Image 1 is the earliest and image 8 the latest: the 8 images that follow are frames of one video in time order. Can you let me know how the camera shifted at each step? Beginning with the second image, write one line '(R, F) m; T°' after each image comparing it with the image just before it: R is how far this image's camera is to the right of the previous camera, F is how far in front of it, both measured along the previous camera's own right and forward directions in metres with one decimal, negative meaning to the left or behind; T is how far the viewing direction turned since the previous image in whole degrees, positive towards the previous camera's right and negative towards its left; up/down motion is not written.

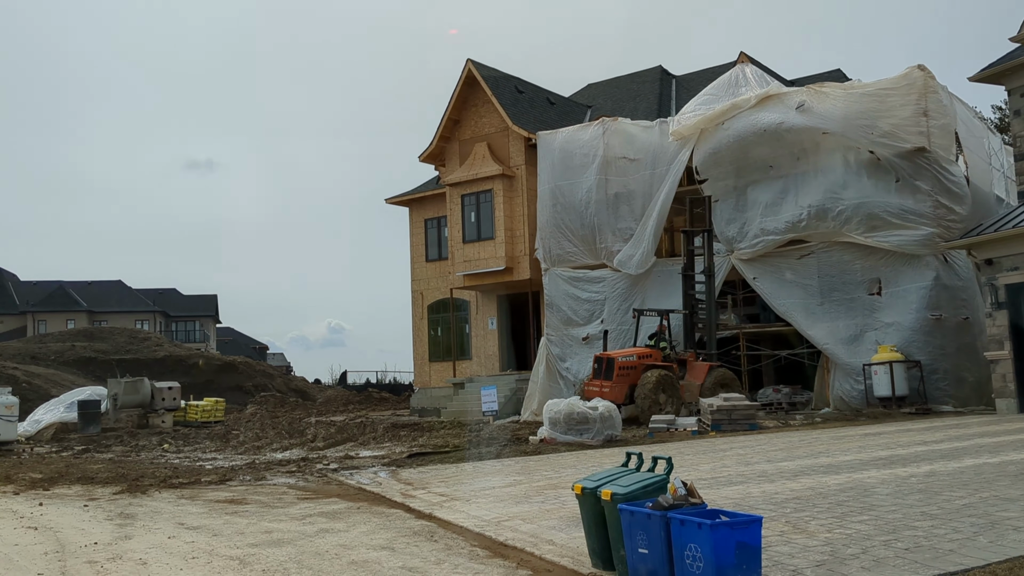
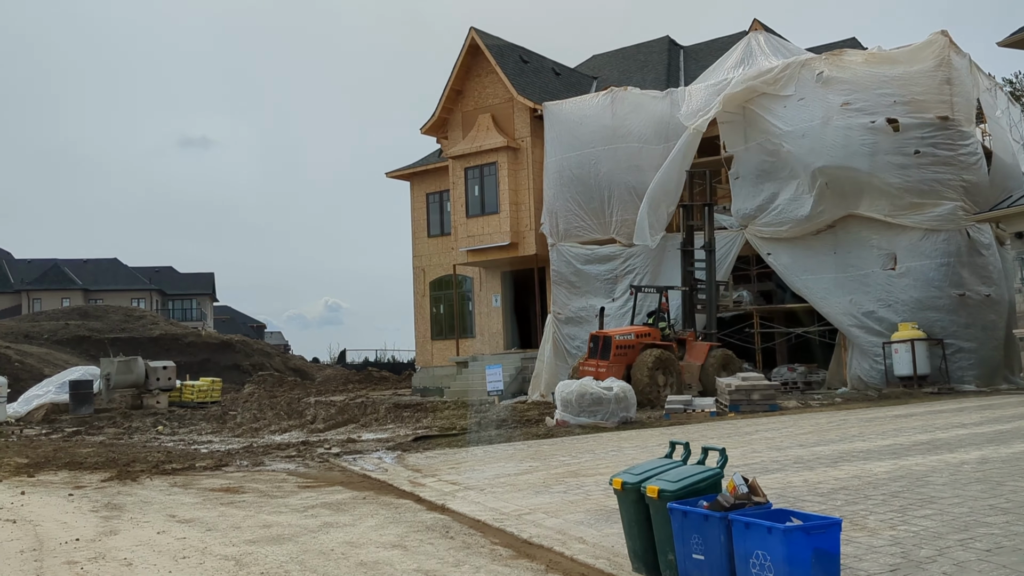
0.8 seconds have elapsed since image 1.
(-0.2, +0.7) m; 0°
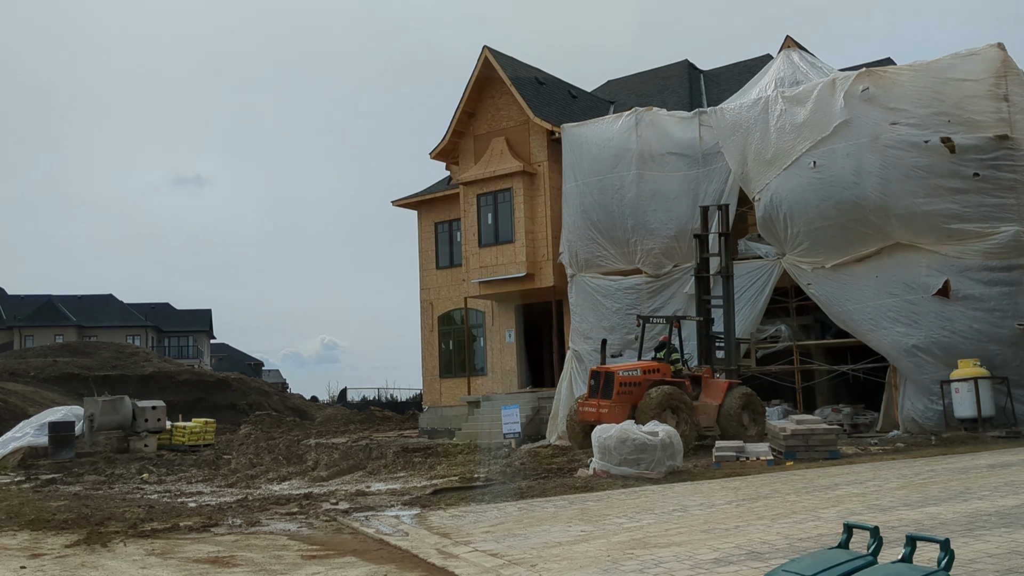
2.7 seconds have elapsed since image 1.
(-0.4, +1.6) m; 0°
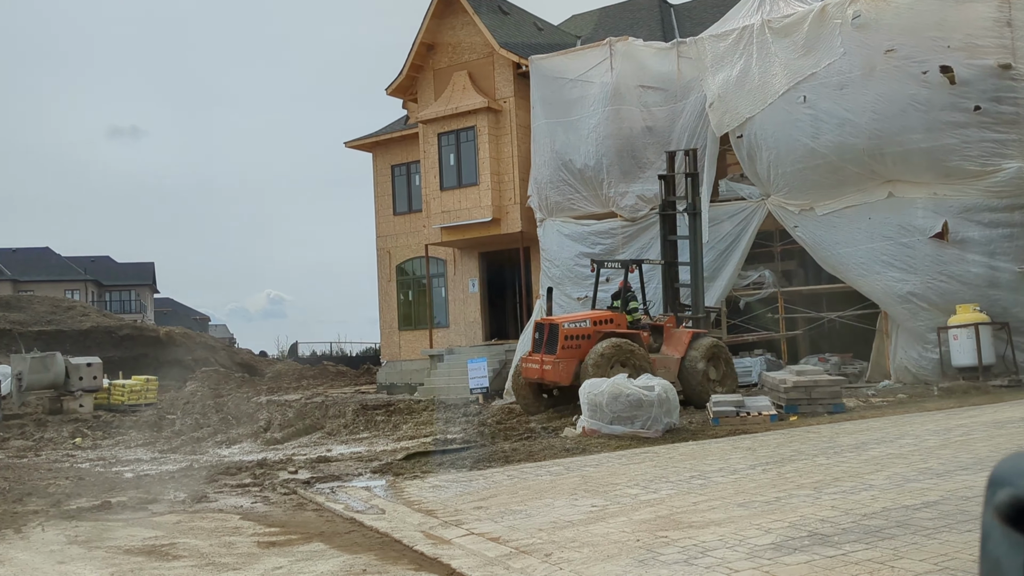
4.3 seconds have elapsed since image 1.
(-0.3, +1.4) m; +3°
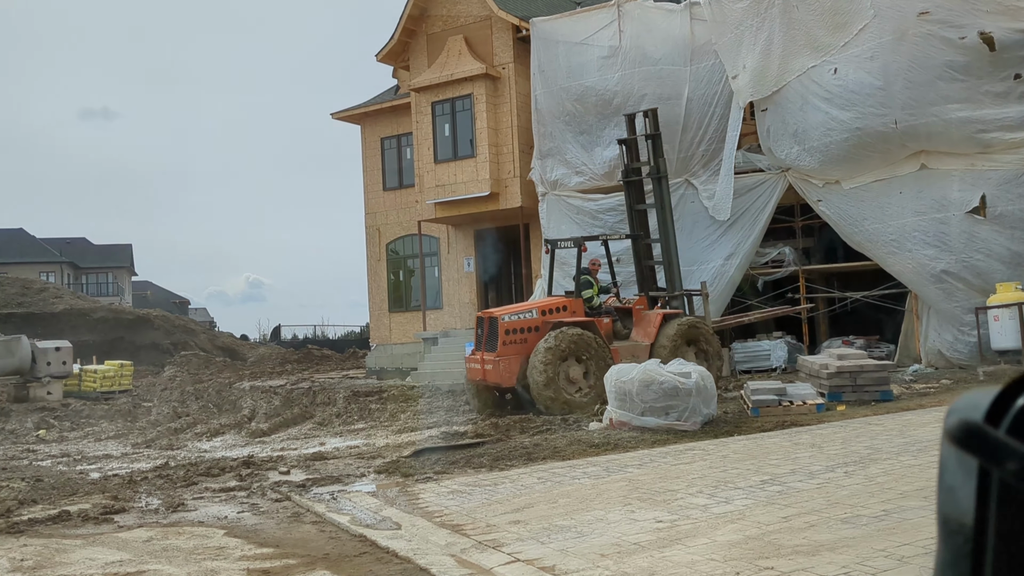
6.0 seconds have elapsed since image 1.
(-0.4, +1.3) m; +1°
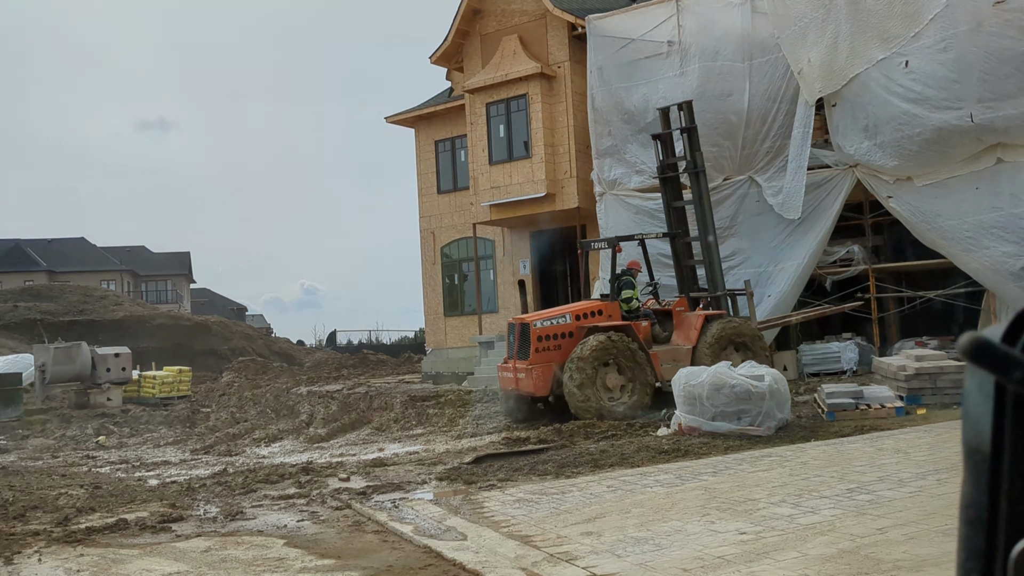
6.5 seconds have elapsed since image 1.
(-0.1, +0.3) m; -3°
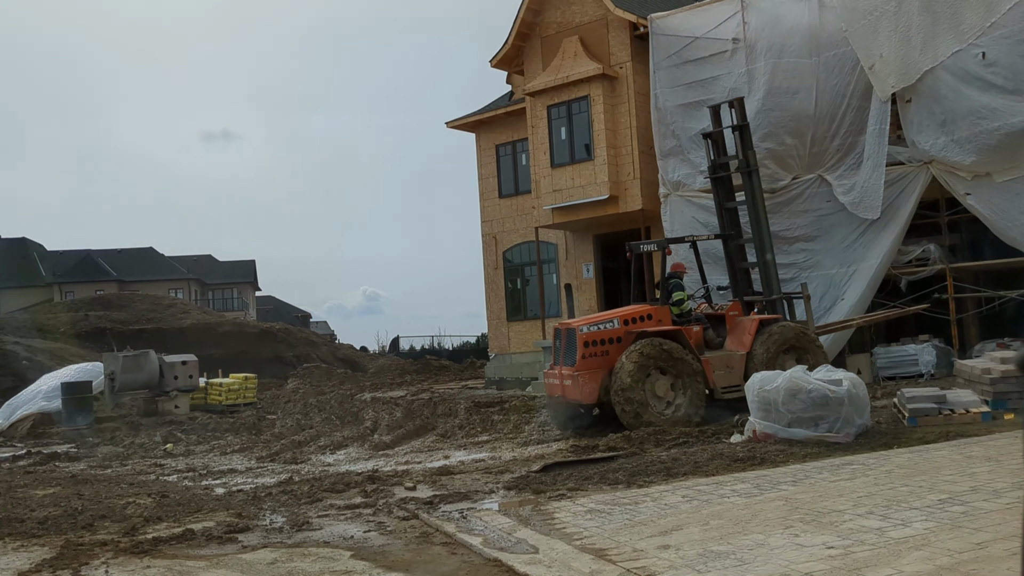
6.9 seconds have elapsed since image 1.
(-0.1, +0.2) m; -4°
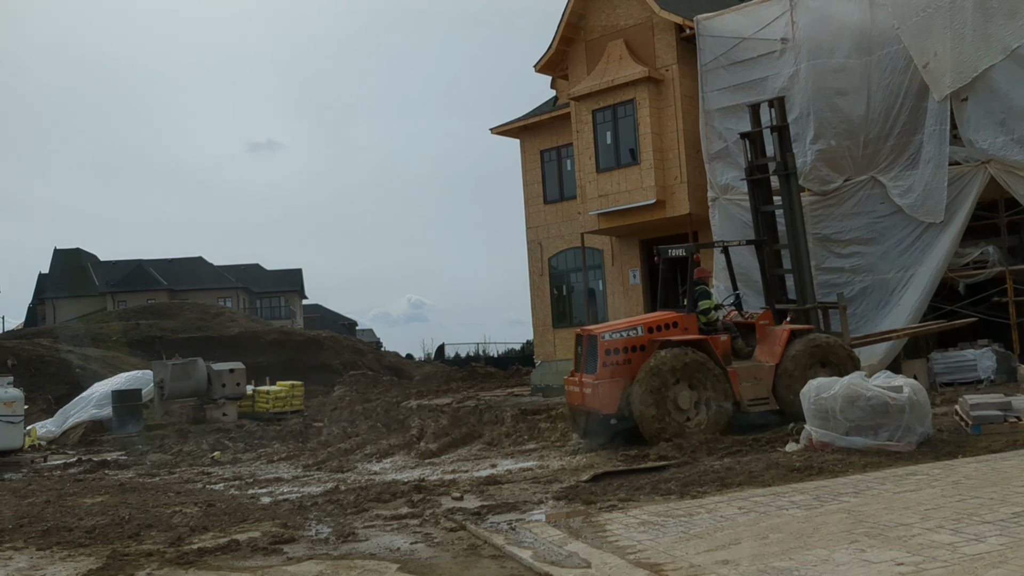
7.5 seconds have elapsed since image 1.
(0.0, +0.2) m; -3°
